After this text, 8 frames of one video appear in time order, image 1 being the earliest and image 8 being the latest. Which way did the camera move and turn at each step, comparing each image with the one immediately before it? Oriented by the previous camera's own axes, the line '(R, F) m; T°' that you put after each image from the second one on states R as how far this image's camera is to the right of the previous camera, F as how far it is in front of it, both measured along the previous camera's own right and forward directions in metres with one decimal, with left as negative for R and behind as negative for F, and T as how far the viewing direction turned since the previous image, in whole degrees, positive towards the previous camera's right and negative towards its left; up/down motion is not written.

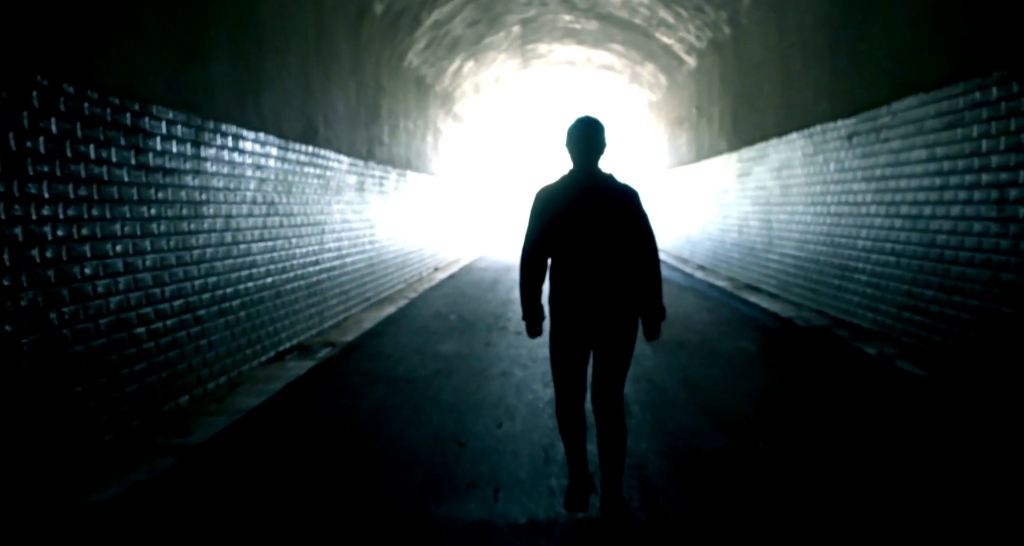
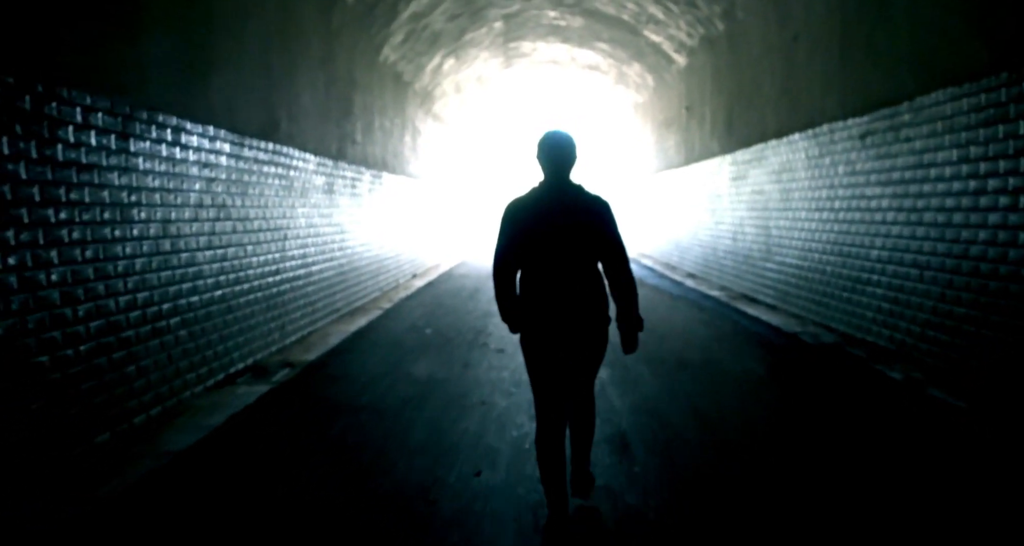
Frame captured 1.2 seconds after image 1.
(0.0, +0.6) m; +2°
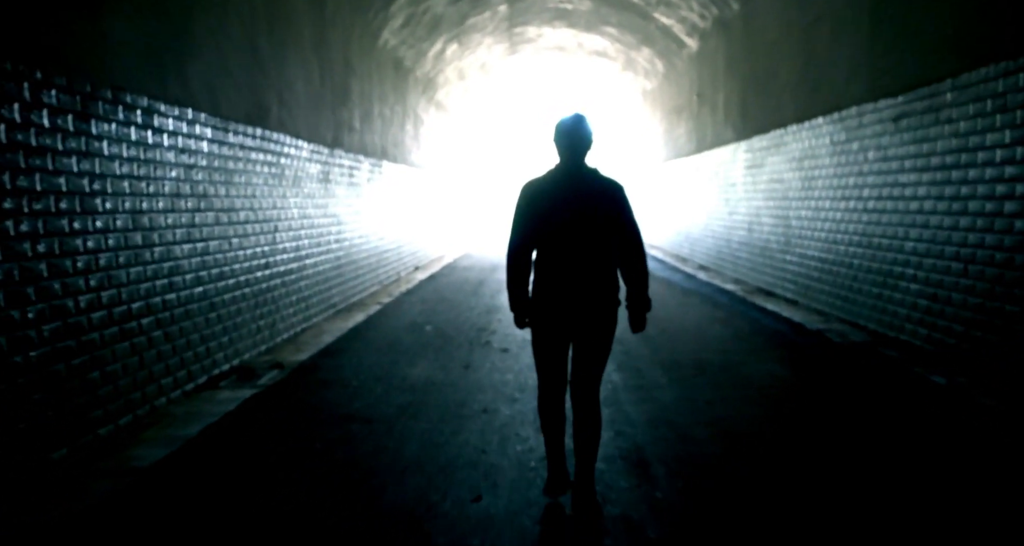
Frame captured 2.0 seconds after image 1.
(0.0, +0.4) m; -1°
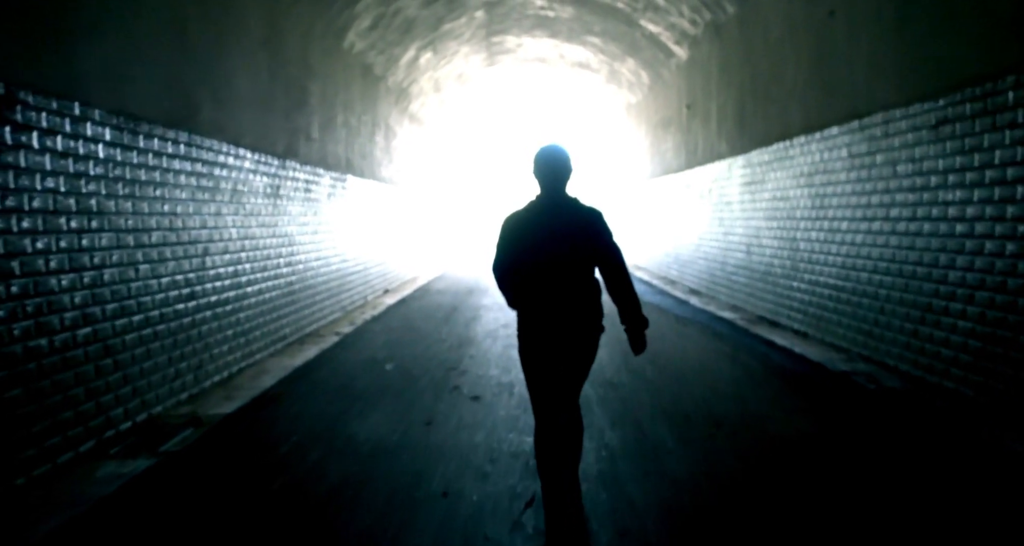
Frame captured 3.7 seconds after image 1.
(+0.1, +0.9) m; +2°
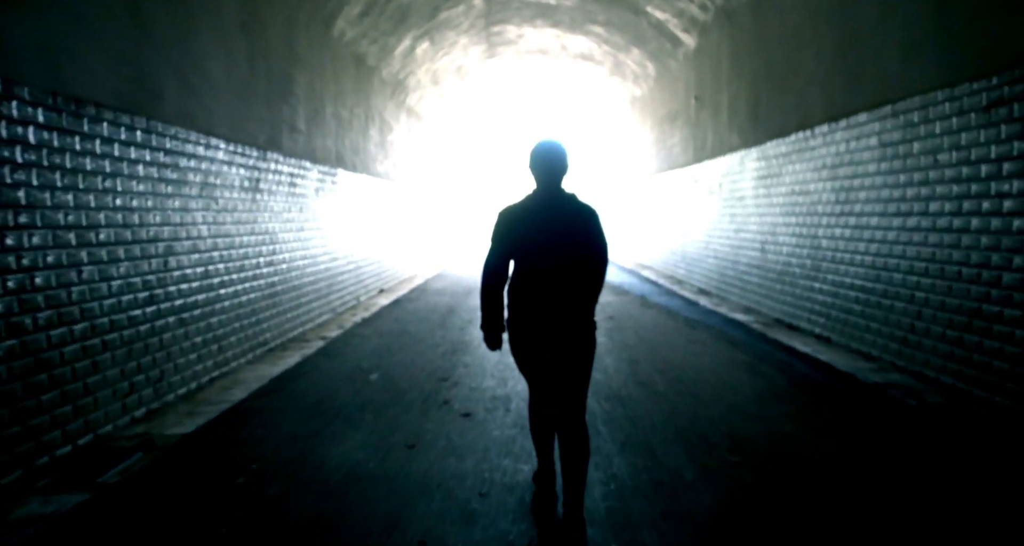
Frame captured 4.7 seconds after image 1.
(+0.1, +0.5) m; 0°
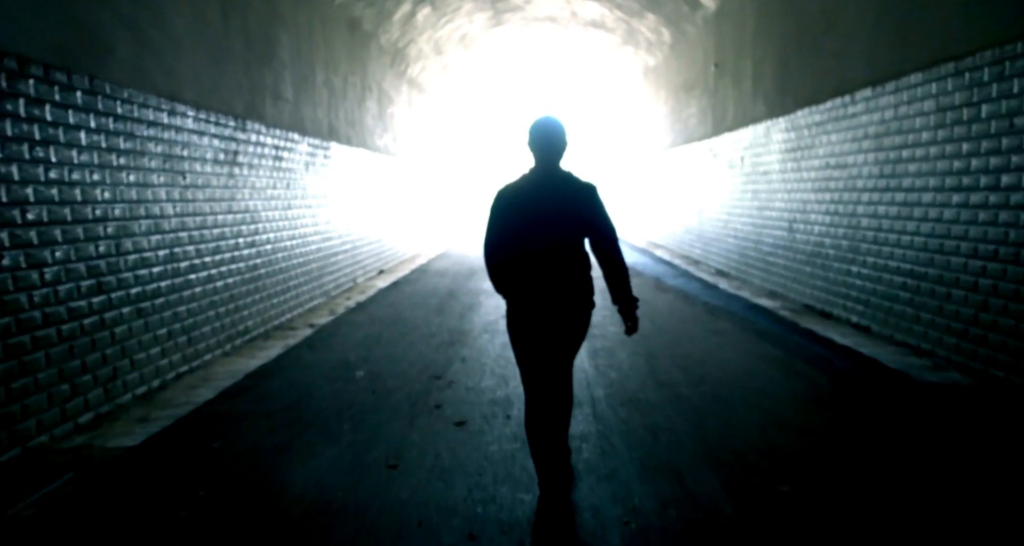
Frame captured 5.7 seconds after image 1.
(0.0, +0.6) m; -1°
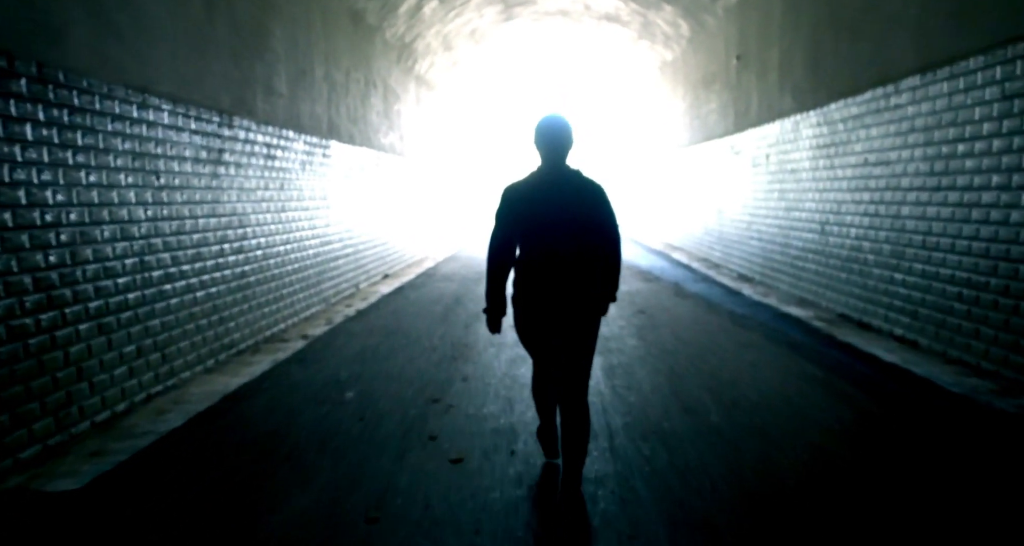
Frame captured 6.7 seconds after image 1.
(0.0, +0.5) m; -1°
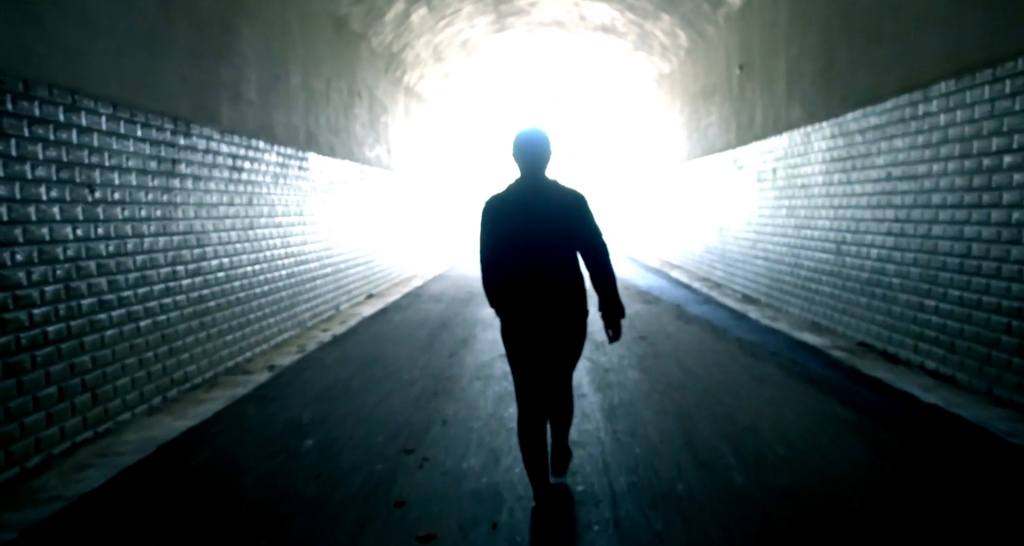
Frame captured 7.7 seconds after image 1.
(+0.1, +0.6) m; 0°
